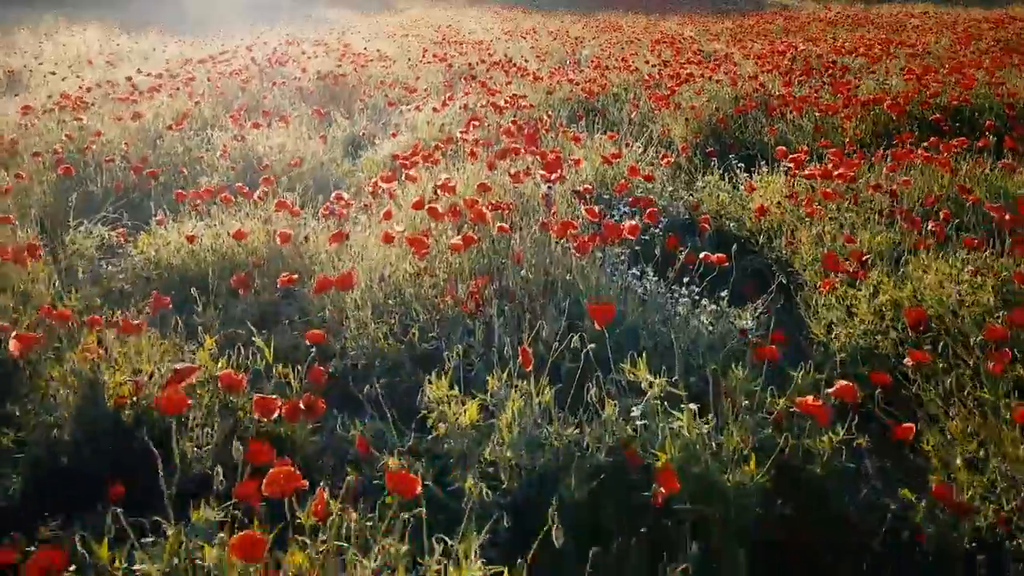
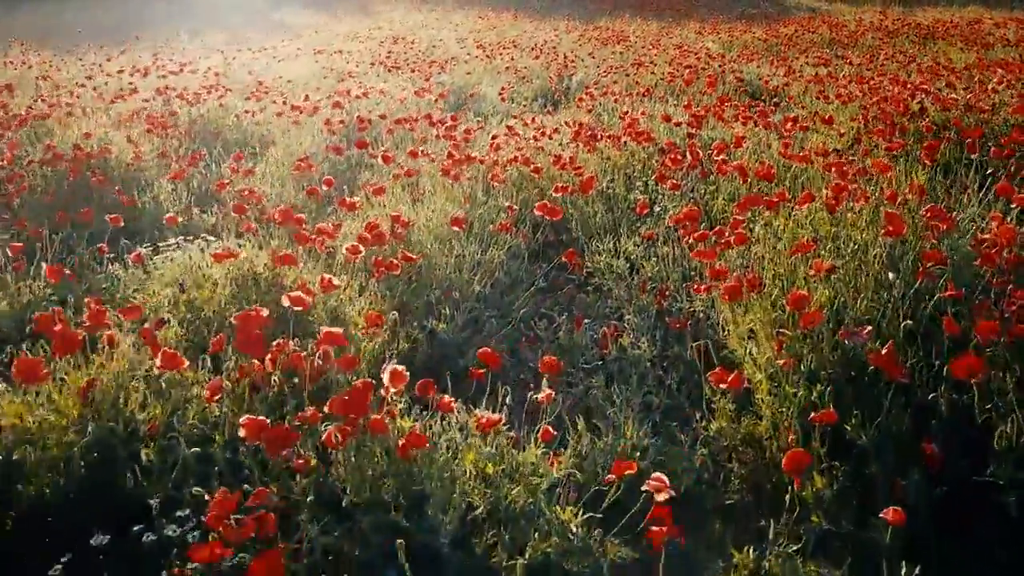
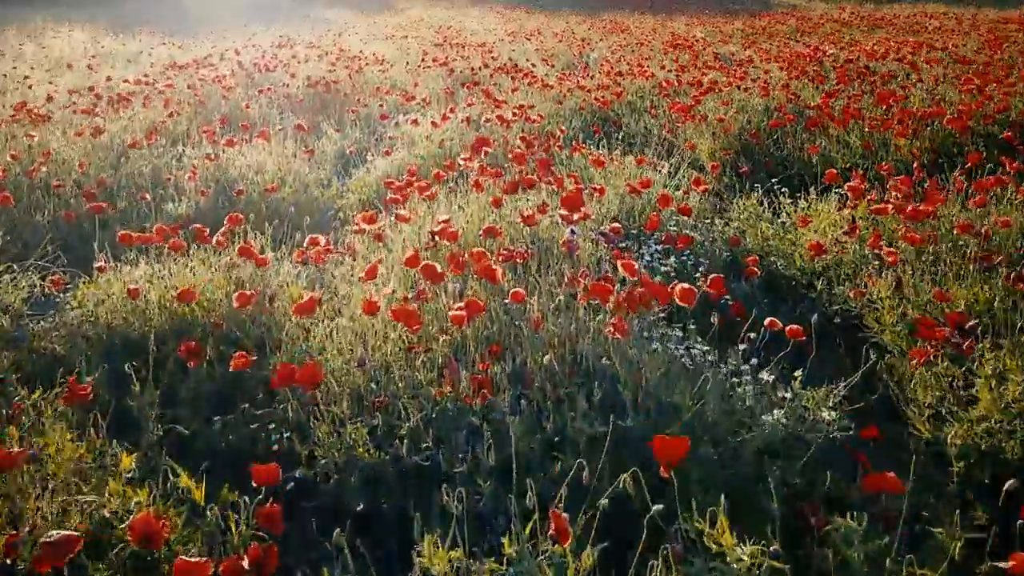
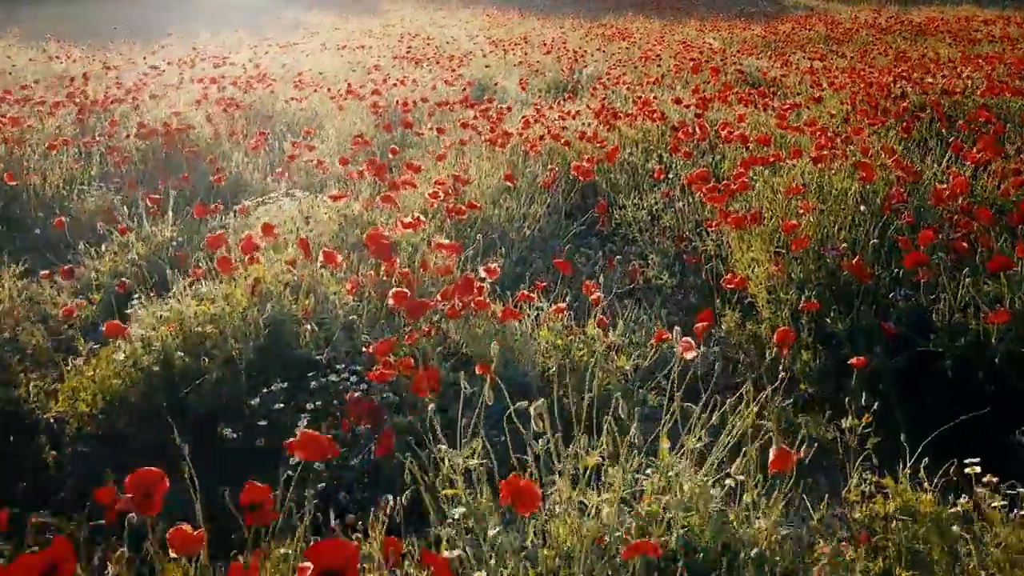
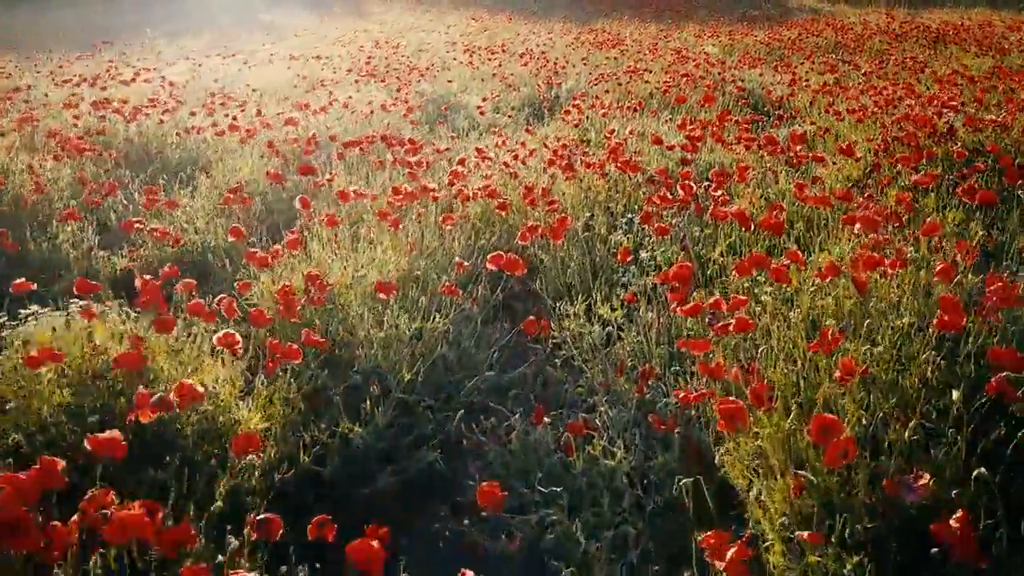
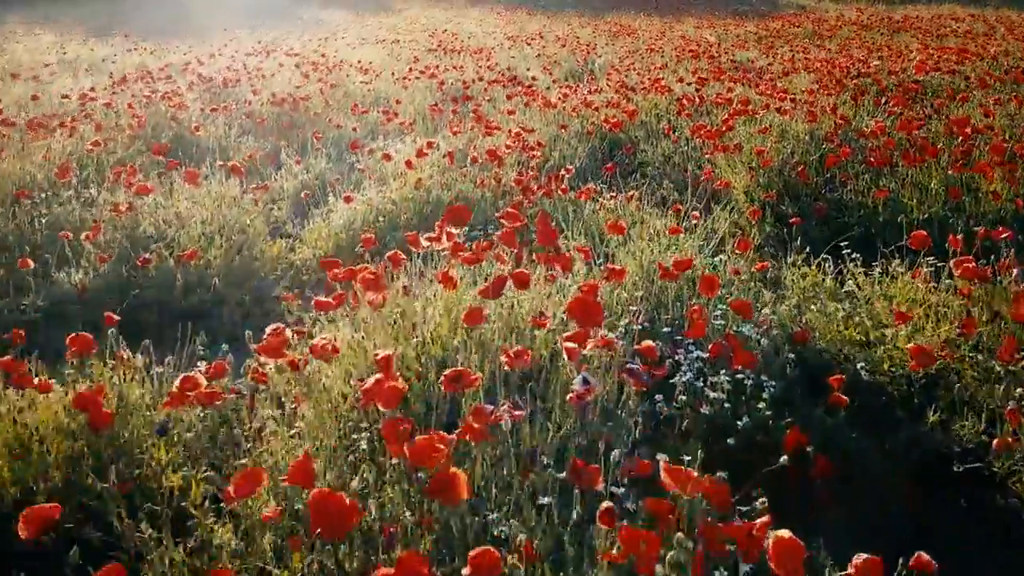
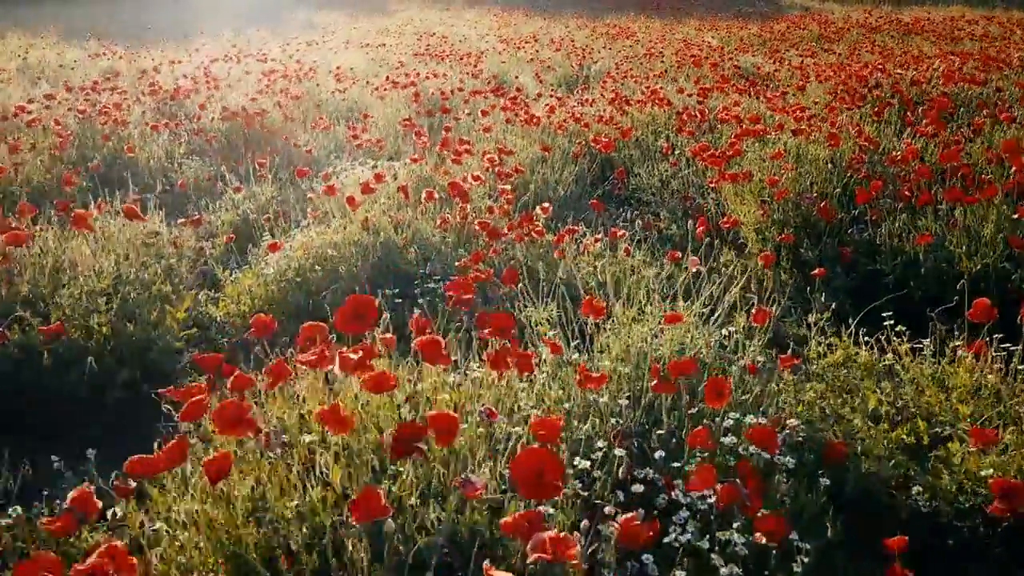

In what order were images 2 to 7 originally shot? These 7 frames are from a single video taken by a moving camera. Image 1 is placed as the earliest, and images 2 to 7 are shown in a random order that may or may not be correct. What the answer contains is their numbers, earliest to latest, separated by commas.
3, 6, 7, 4, 2, 5
